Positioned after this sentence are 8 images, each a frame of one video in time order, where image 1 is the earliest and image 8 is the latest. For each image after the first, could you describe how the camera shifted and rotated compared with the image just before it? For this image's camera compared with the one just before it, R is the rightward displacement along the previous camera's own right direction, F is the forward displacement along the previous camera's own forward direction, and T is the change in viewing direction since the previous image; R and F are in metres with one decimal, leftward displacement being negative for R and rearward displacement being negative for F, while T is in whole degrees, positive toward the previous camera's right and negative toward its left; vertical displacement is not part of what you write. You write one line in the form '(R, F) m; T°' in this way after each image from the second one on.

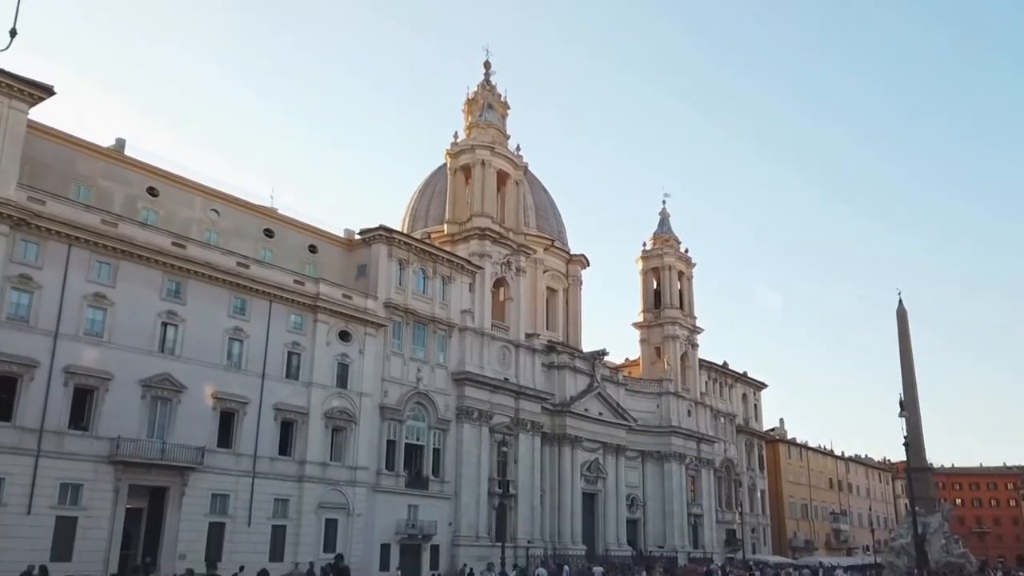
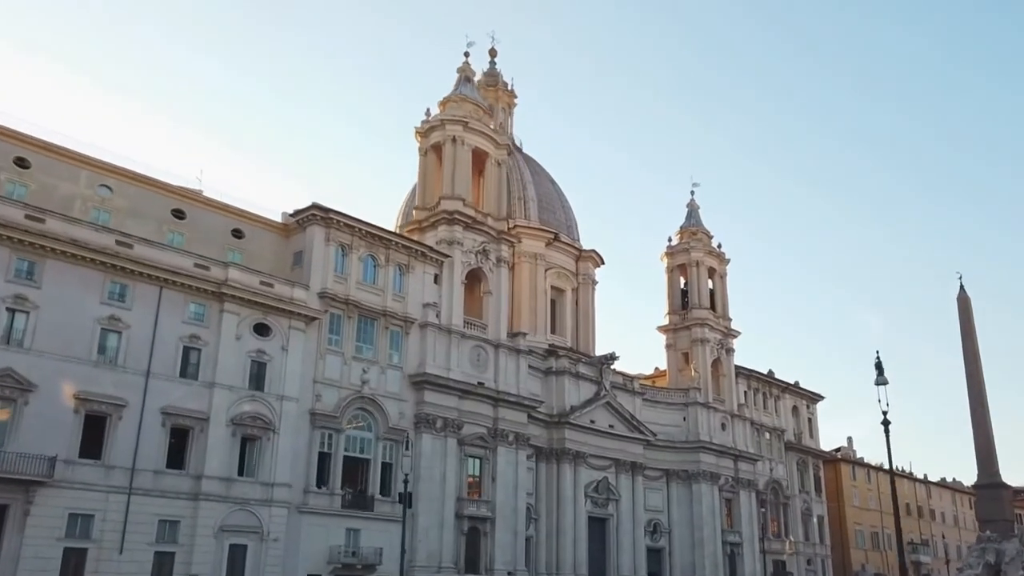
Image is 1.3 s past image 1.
(+5.6, +7.3) m; -5°
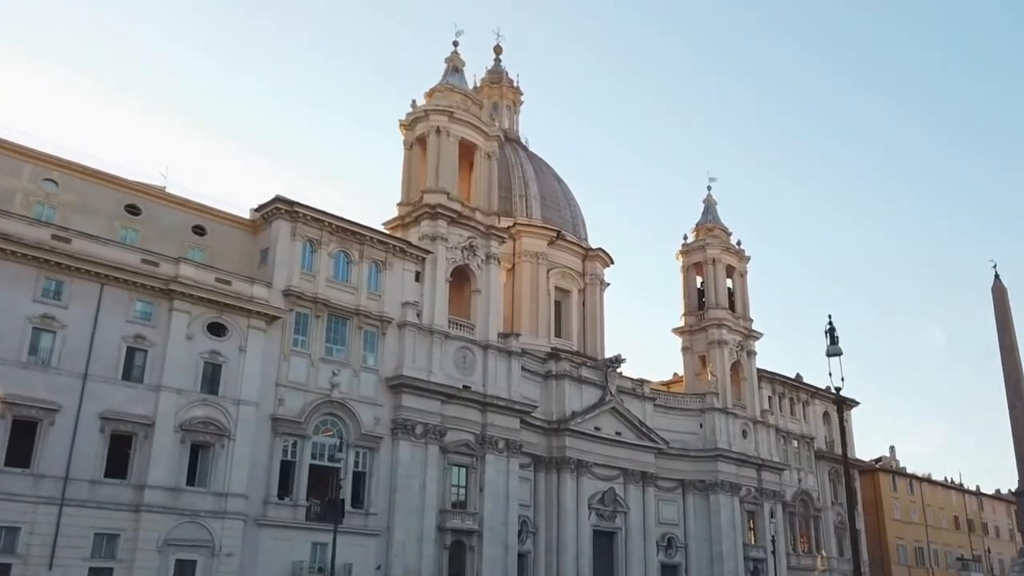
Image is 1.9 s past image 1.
(+2.9, +2.9) m; -3°
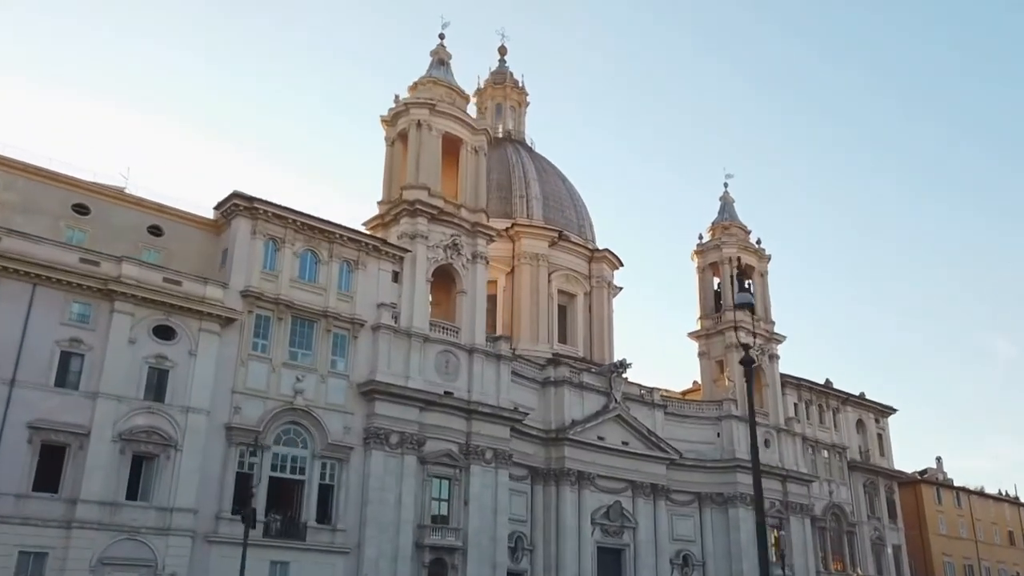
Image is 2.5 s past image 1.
(+2.9, +2.9) m; -3°
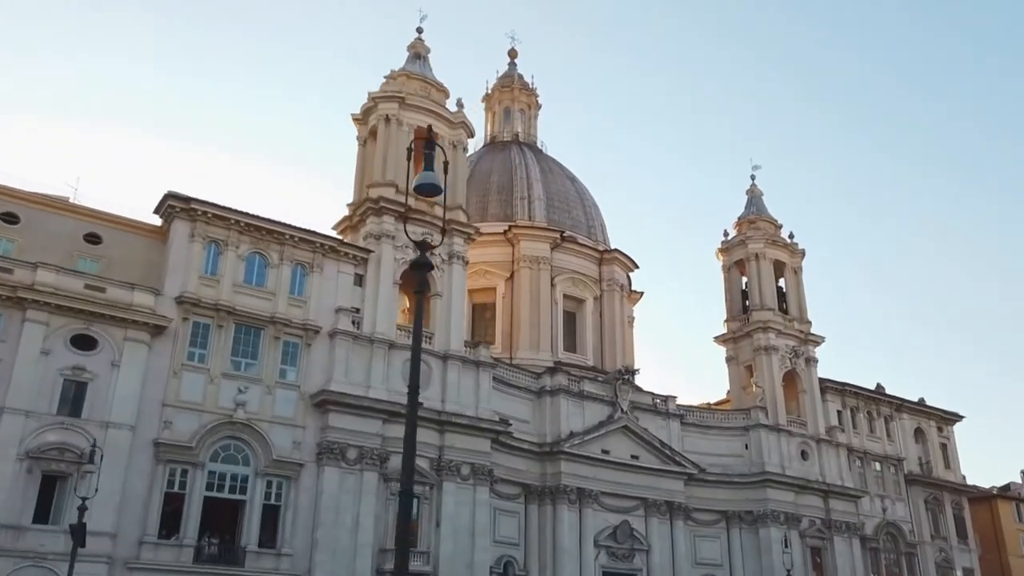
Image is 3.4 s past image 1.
(+4.6, +3.7) m; -5°
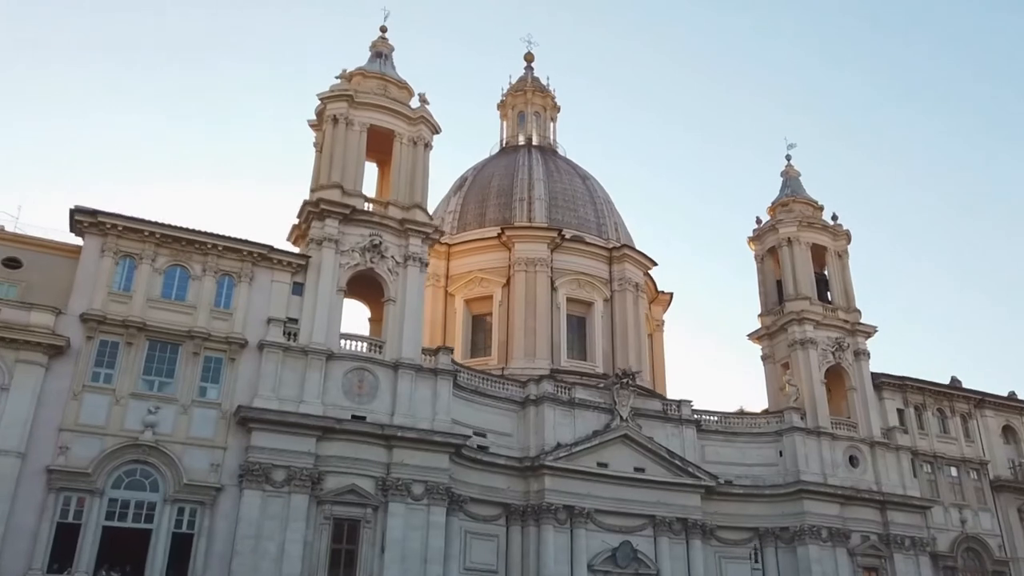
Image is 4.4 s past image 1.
(+6.9, +4.3) m; -9°
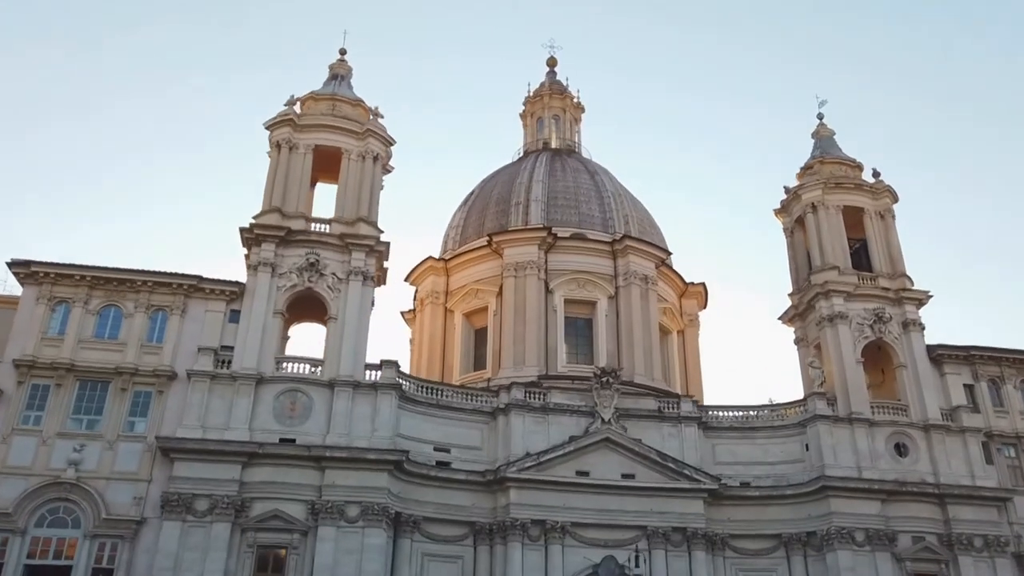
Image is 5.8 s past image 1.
(+9.6, +3.5) m; -13°
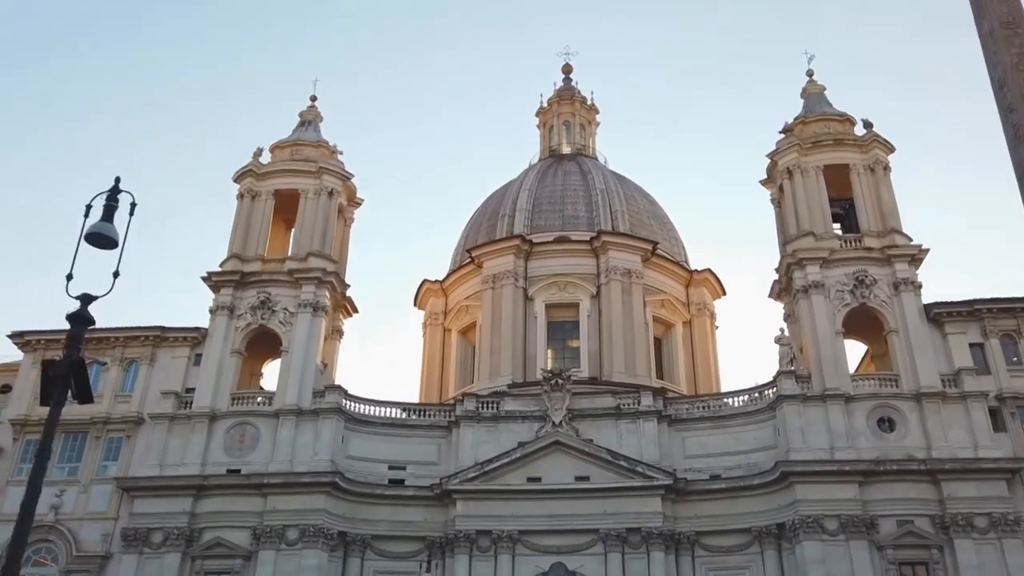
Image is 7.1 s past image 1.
(+10.7, +1.4) m; -13°
